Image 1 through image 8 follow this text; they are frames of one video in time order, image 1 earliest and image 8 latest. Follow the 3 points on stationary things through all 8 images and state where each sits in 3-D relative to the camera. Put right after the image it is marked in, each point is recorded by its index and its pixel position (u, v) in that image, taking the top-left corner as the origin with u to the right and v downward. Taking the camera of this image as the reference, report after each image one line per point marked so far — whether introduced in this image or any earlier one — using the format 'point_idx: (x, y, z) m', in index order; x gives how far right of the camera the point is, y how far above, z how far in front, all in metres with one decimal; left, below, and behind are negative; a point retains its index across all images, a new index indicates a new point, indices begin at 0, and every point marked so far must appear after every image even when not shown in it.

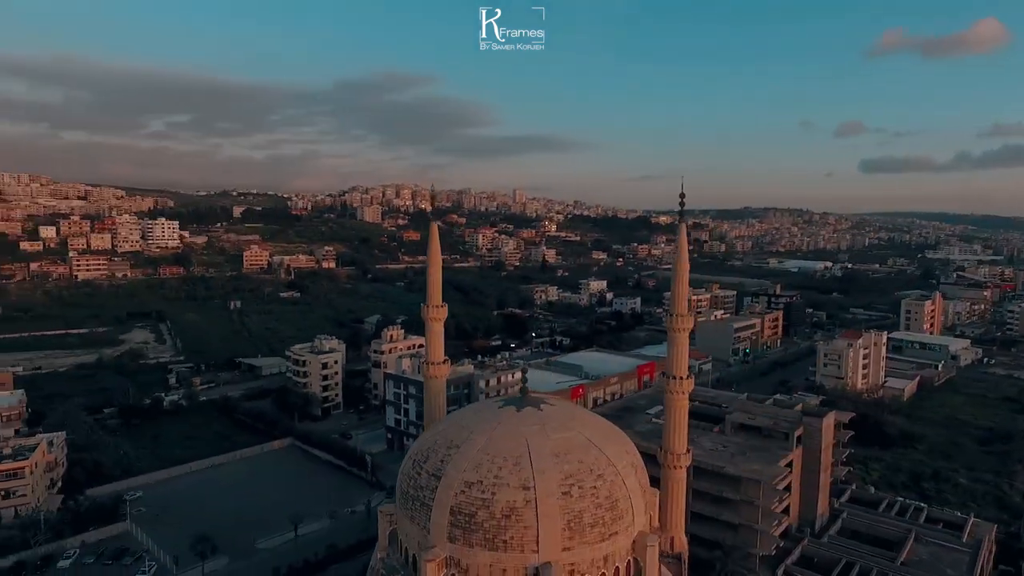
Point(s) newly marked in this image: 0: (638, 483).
0: (+3.3, -5.0, +16.0) m
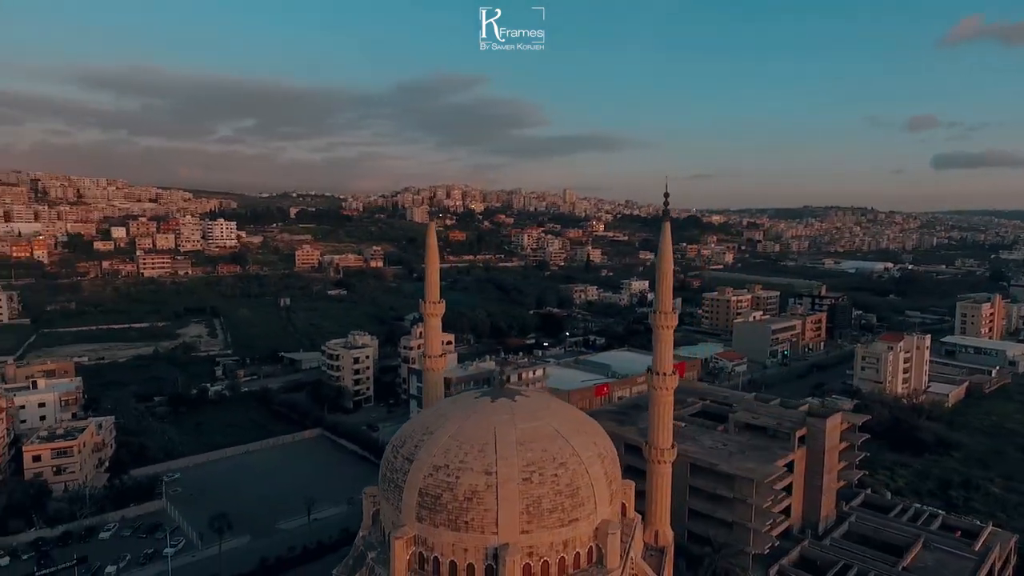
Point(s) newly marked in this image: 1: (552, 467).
0: (+2.5, -4.9, +16.6) m
1: (+1.0, -4.6, +15.8) m
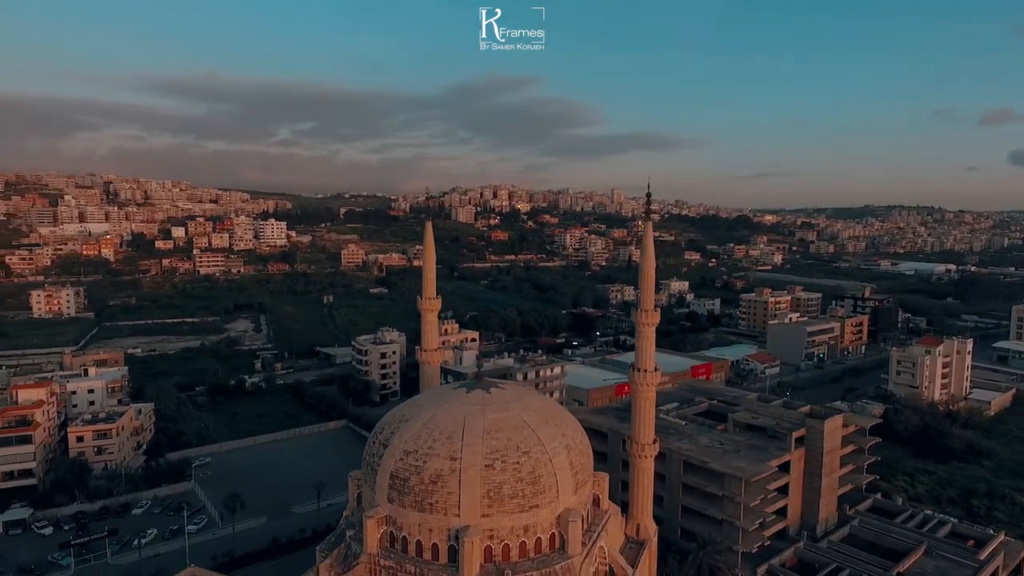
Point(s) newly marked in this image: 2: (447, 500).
0: (+1.6, -4.9, +17.2) m
1: (+0.1, -4.5, +16.5) m
2: (-1.7, -5.5, +16.0) m
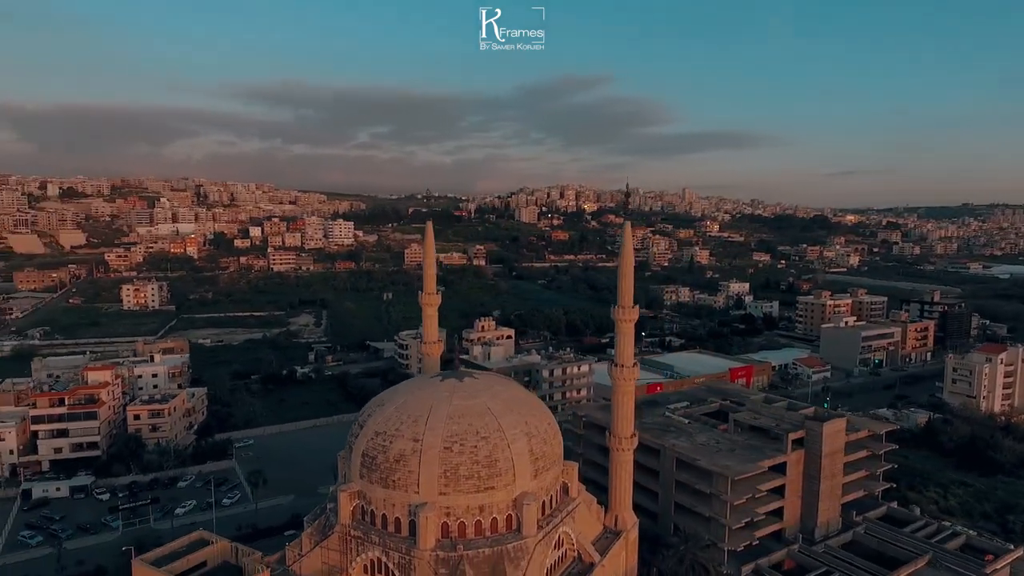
0: (+0.5, -4.7, +18.1) m
1: (-1.1, -4.3, +17.6) m
2: (-2.9, -5.3, +17.3) m
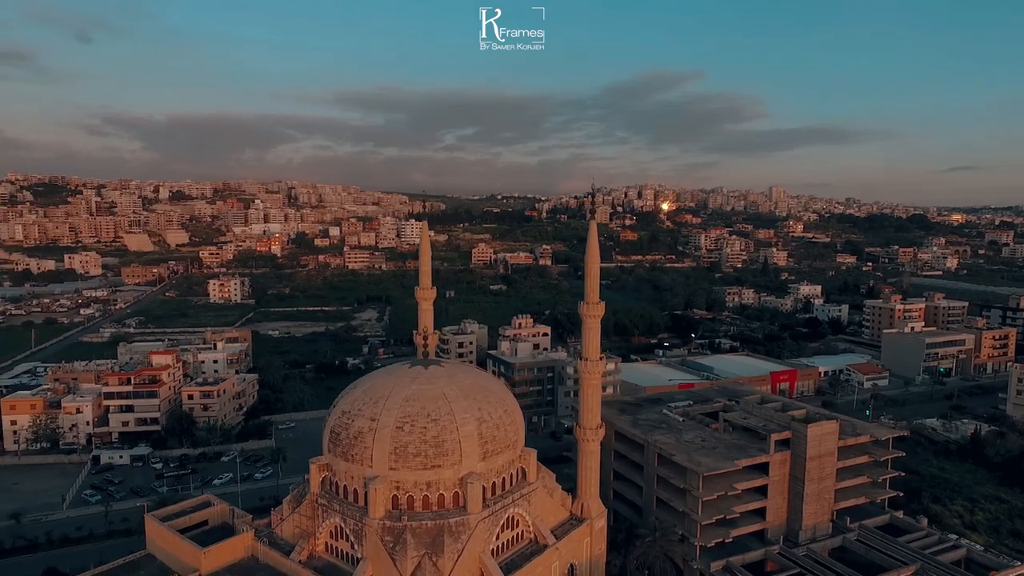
0: (-1.1, -4.6, +19.5) m
1: (-2.7, -4.1, +19.2) m
2: (-4.6, -5.1, +19.1) m
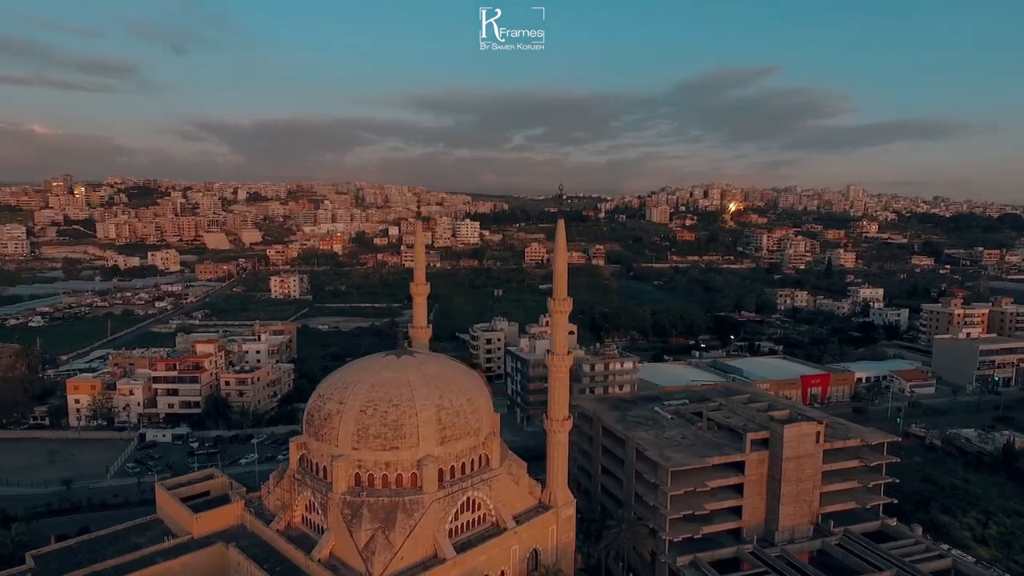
0: (-2.6, -4.4, +20.8) m
1: (-4.2, -3.9, +20.7) m
2: (-6.1, -4.9, +20.8) m
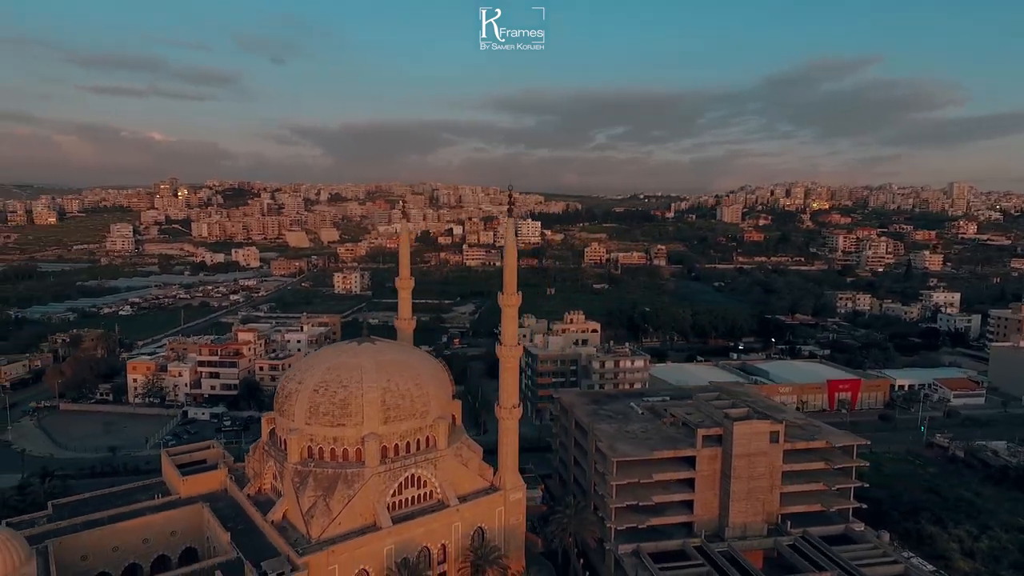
0: (-4.9, -4.1, +22.7) m
1: (-6.5, -3.6, +22.8) m
2: (-8.4, -4.6, +23.2) m
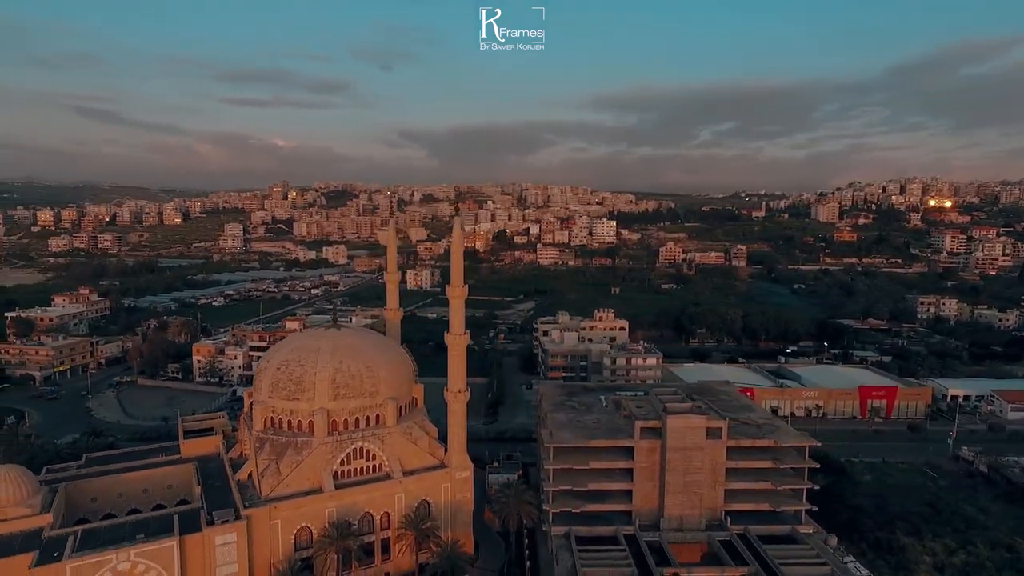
0: (-7.5, -3.7, +25.4) m
1: (-9.1, -3.2, +25.8) m
2: (-10.9, -4.1, +26.4) m
